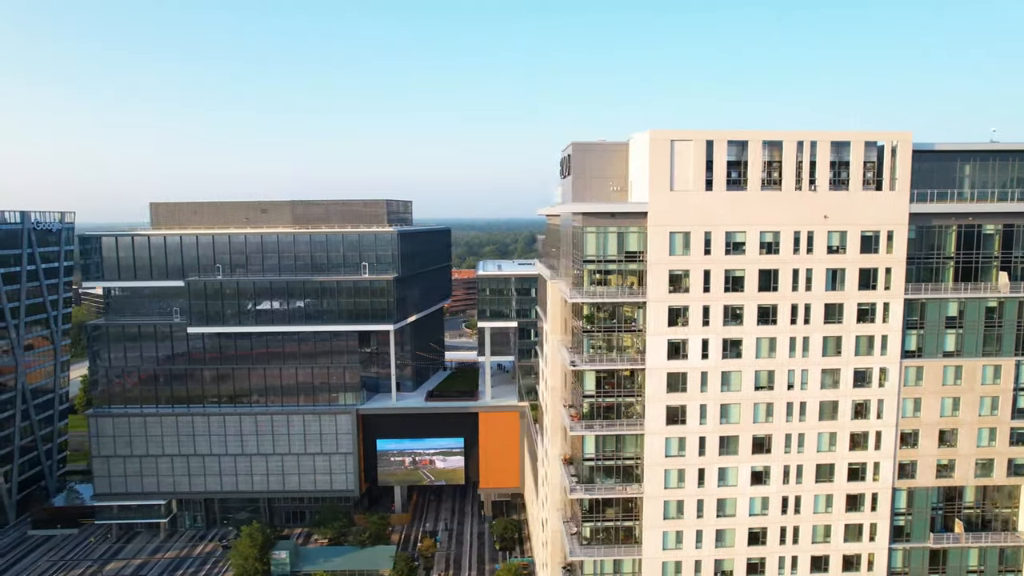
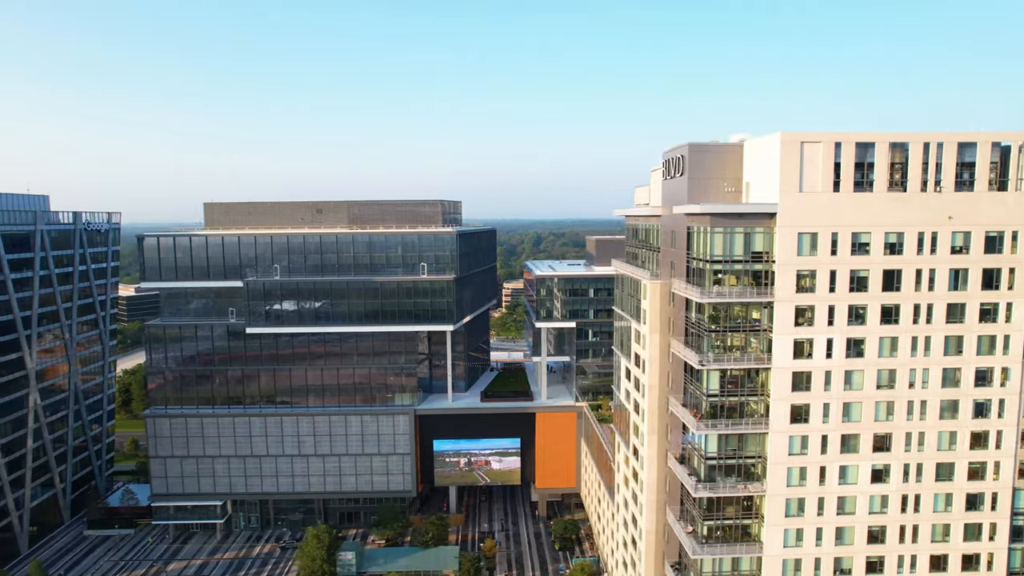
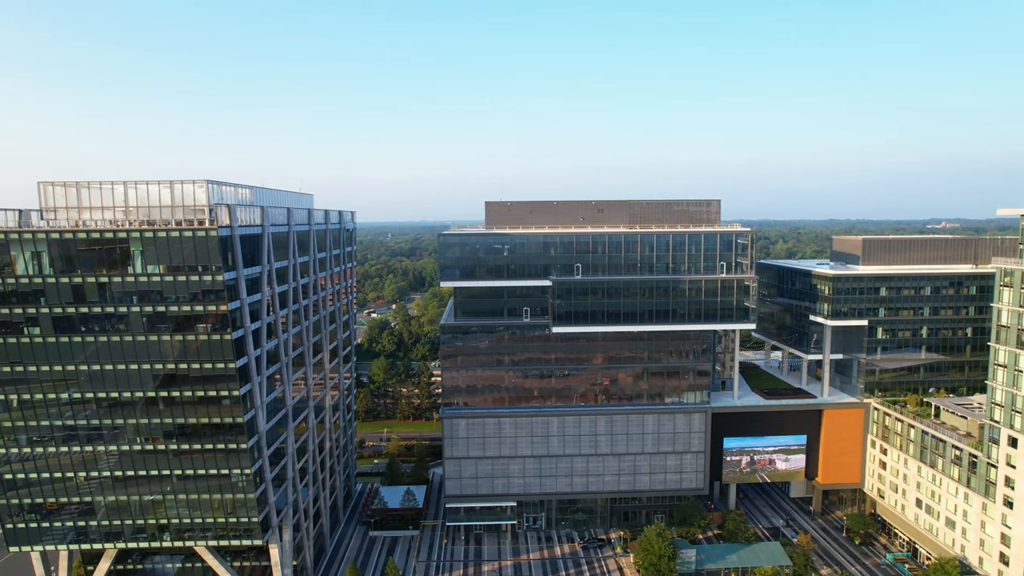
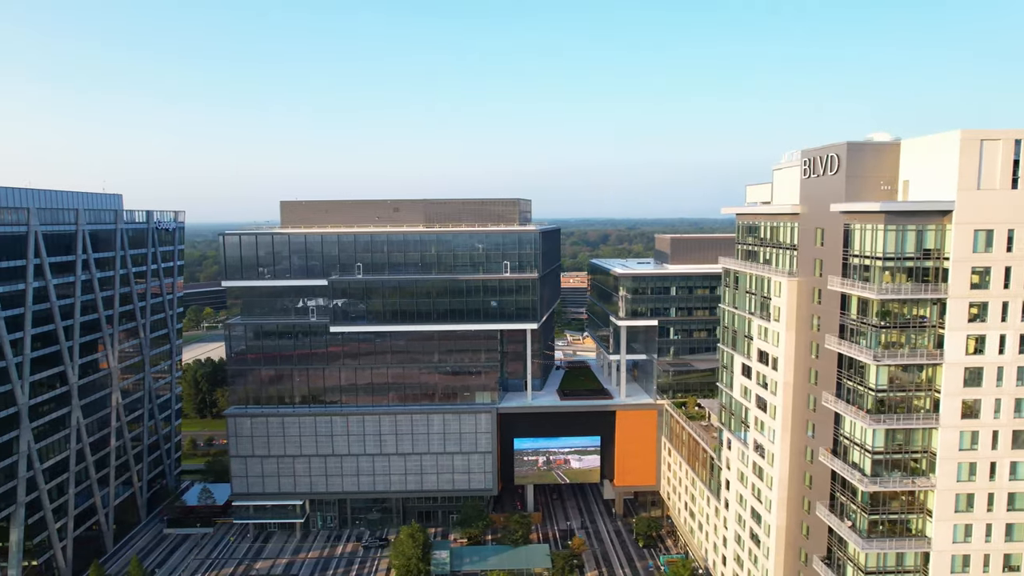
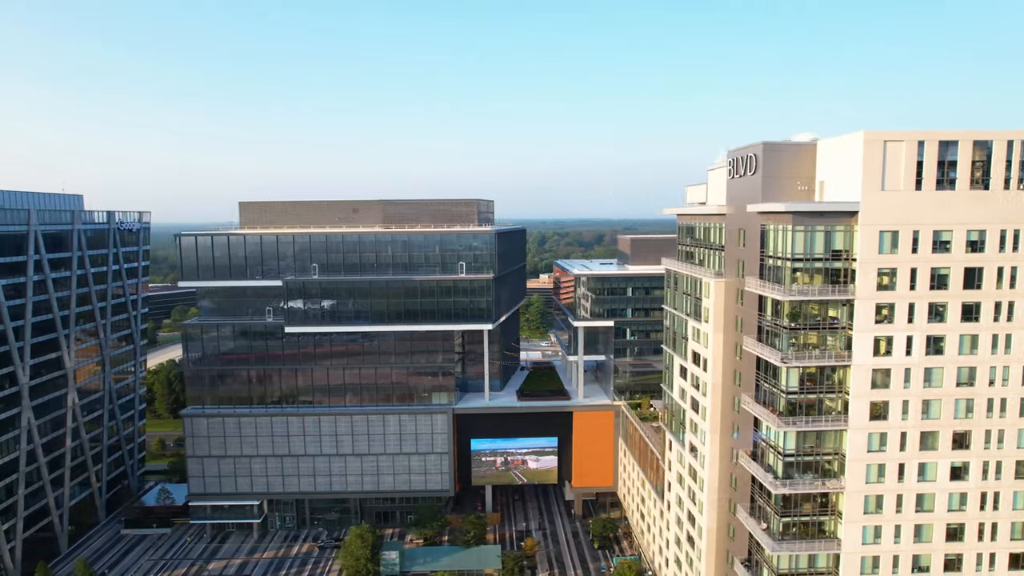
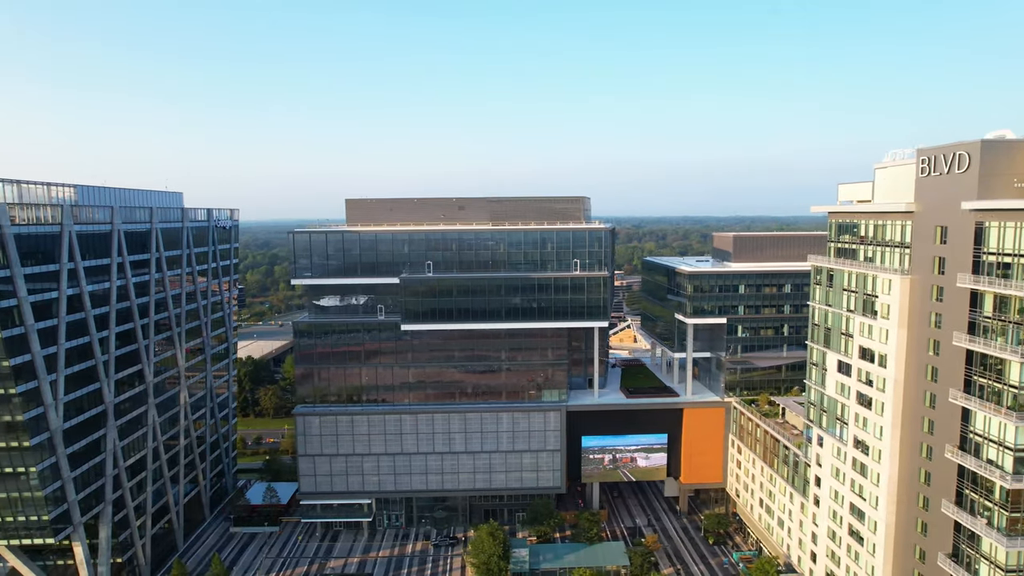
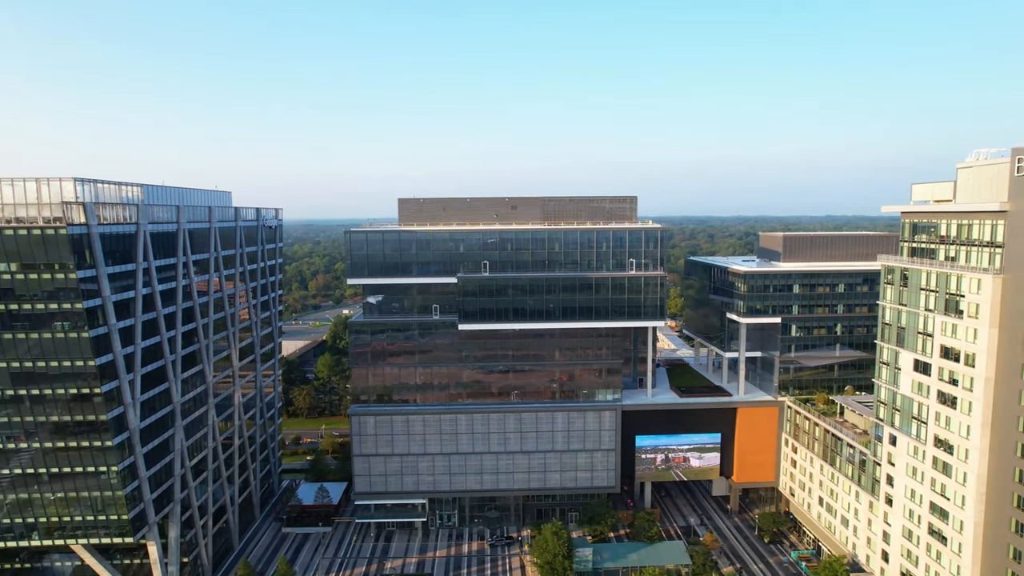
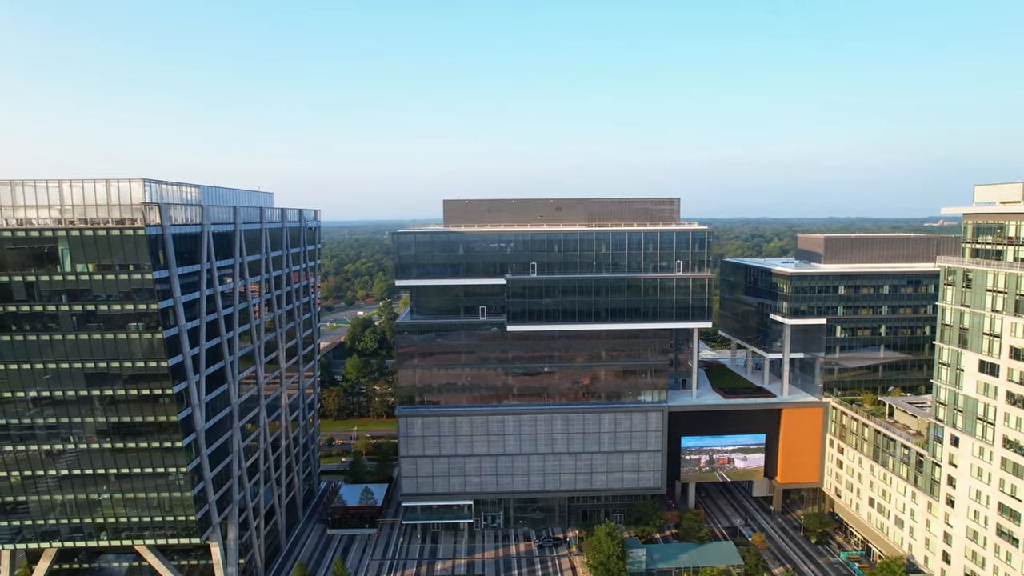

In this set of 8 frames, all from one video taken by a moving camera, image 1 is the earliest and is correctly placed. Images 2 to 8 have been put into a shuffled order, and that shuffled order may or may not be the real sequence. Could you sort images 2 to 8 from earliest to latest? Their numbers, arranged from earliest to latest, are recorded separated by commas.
2, 5, 4, 6, 7, 8, 3
